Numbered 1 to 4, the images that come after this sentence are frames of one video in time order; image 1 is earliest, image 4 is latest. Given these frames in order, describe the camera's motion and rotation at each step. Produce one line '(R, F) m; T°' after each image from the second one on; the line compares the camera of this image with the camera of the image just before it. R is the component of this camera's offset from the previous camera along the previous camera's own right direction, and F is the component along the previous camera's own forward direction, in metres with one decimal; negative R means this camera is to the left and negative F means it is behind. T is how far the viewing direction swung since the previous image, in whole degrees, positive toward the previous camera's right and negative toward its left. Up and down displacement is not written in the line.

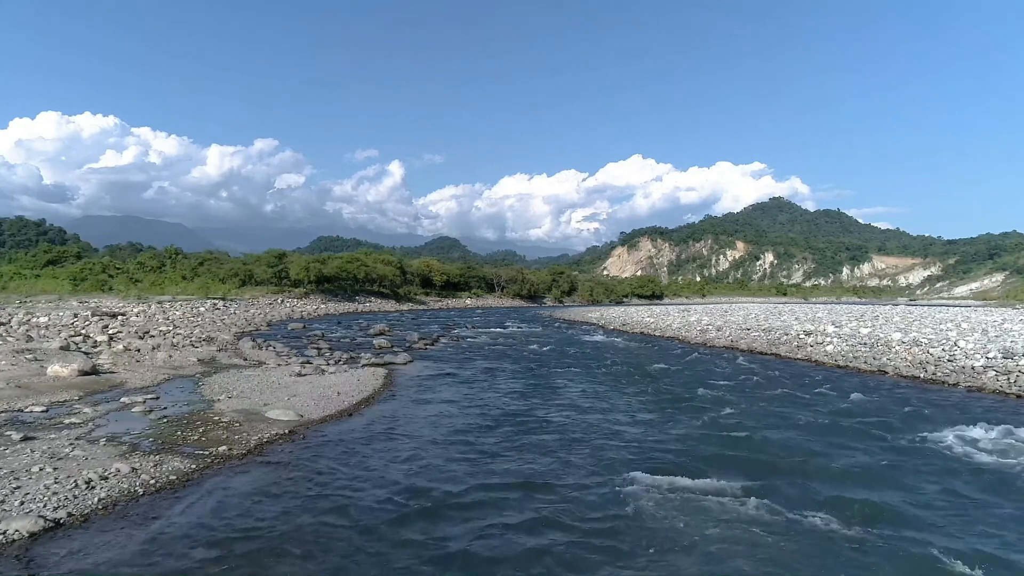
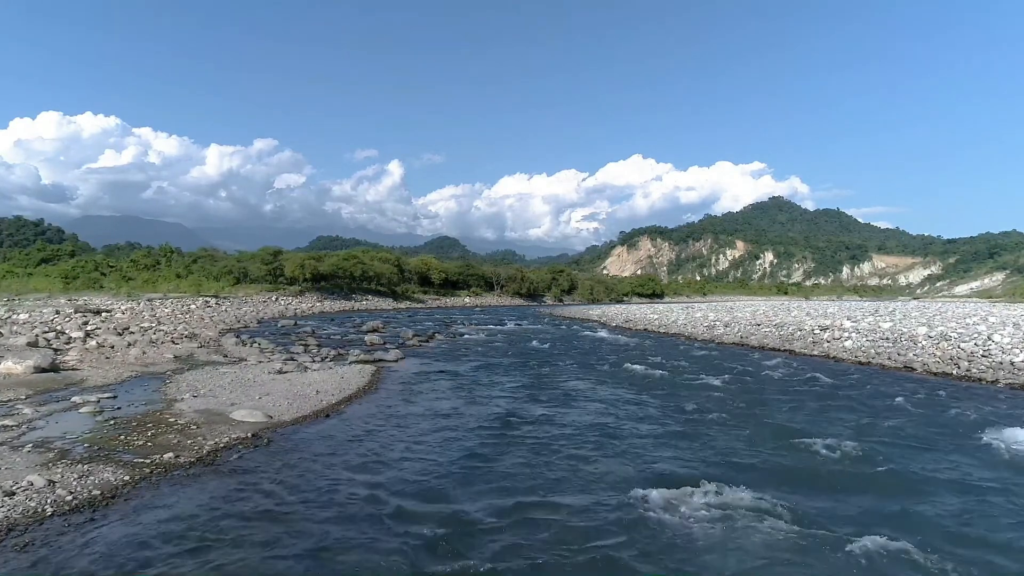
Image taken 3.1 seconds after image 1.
(+0.1, +1.8) m; 0°
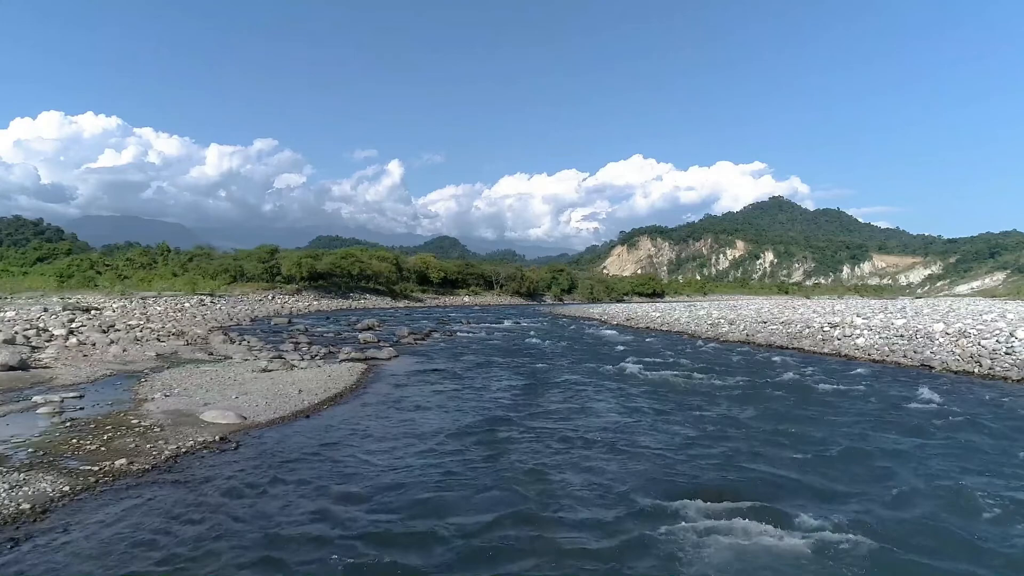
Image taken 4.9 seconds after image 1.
(+0.1, +1.1) m; 0°
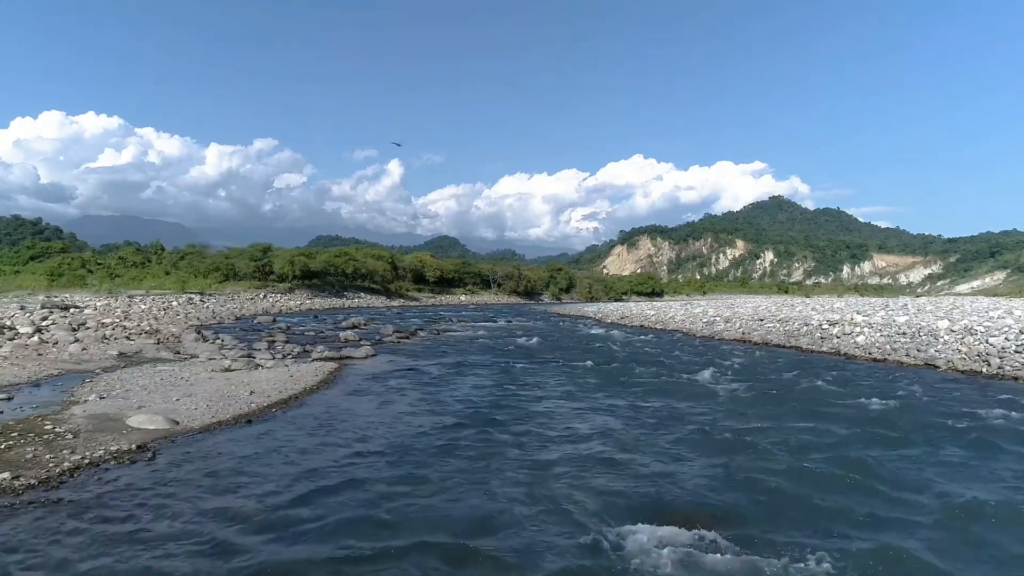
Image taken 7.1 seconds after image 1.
(+0.8, +1.3) m; 0°
